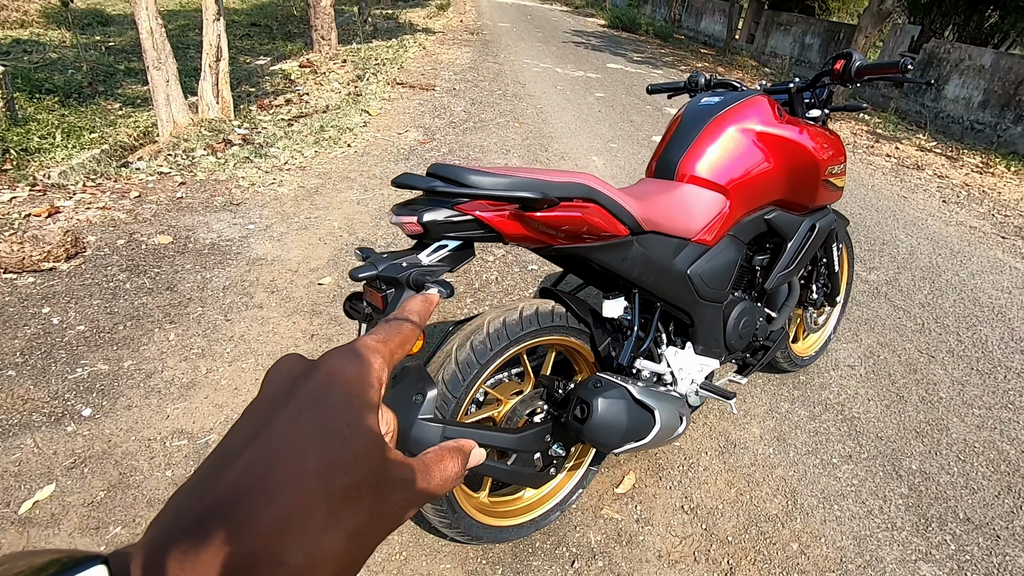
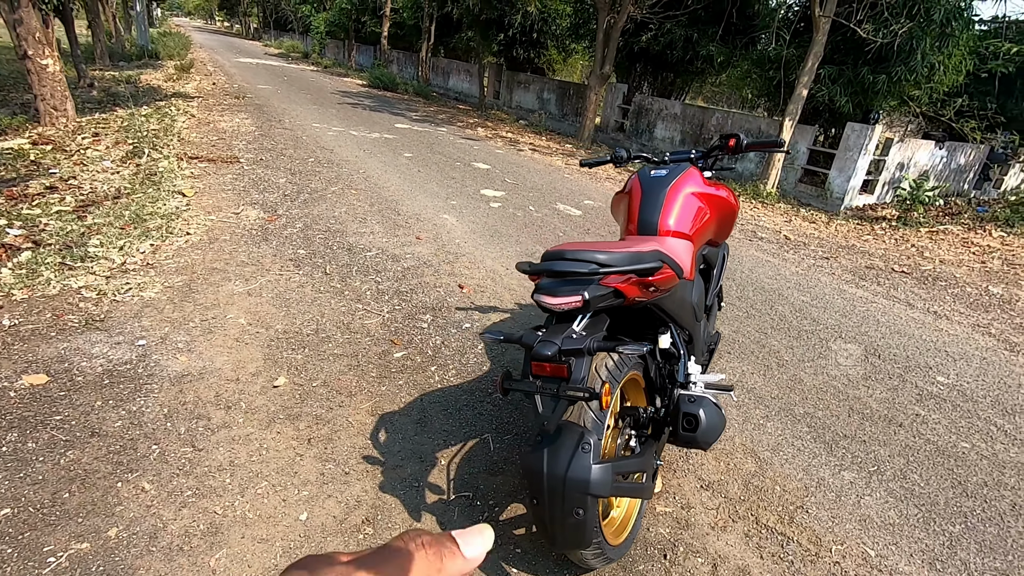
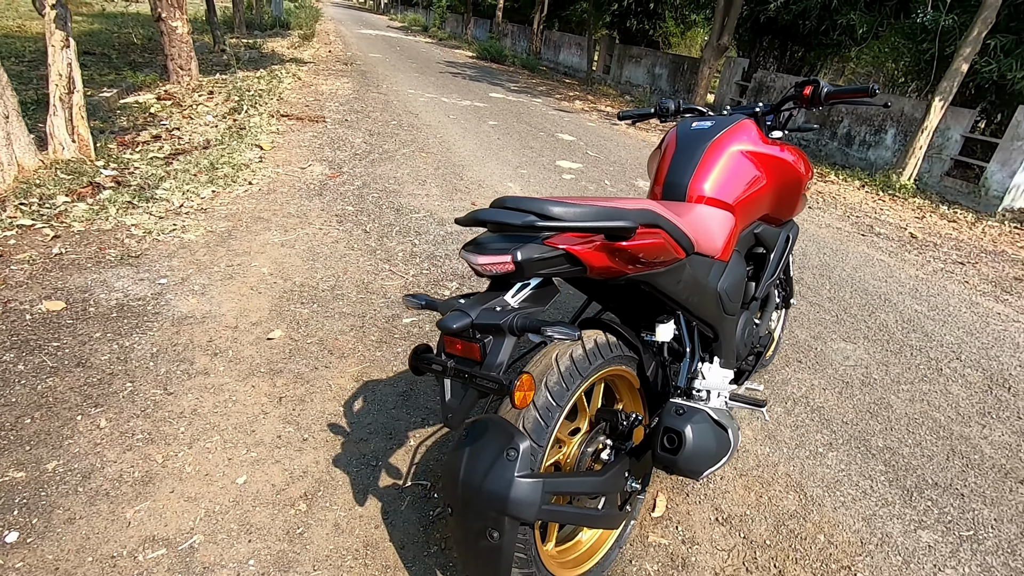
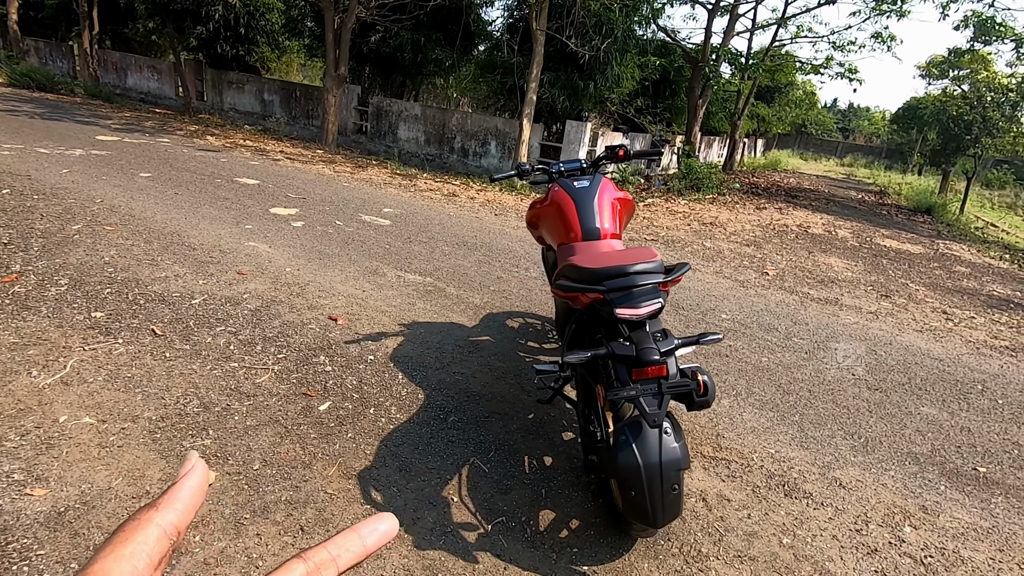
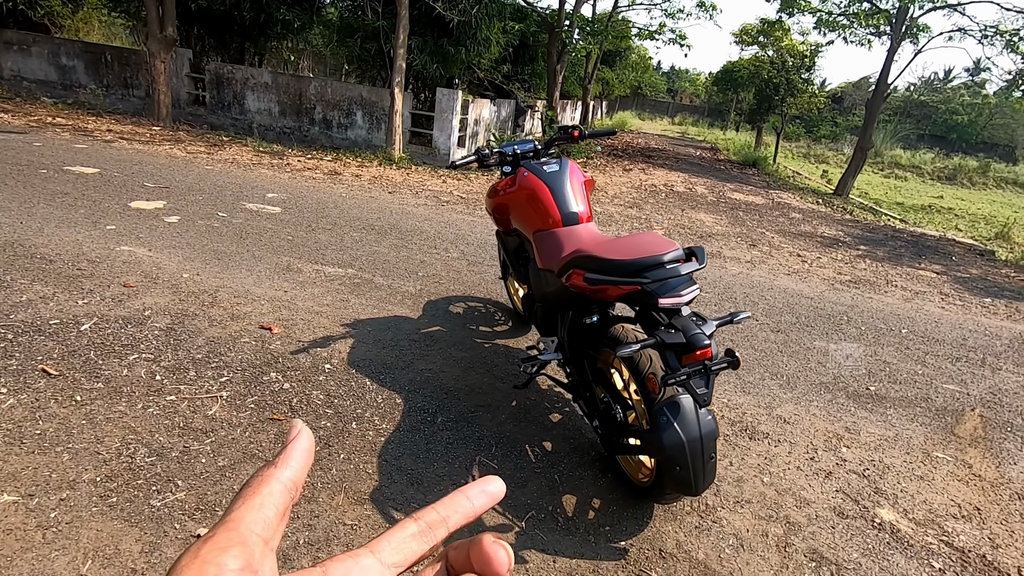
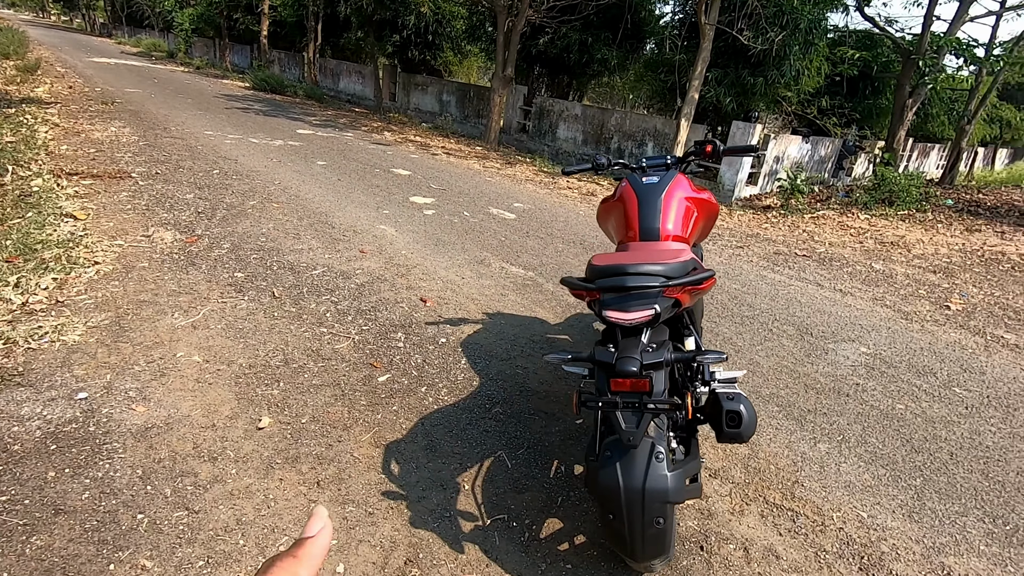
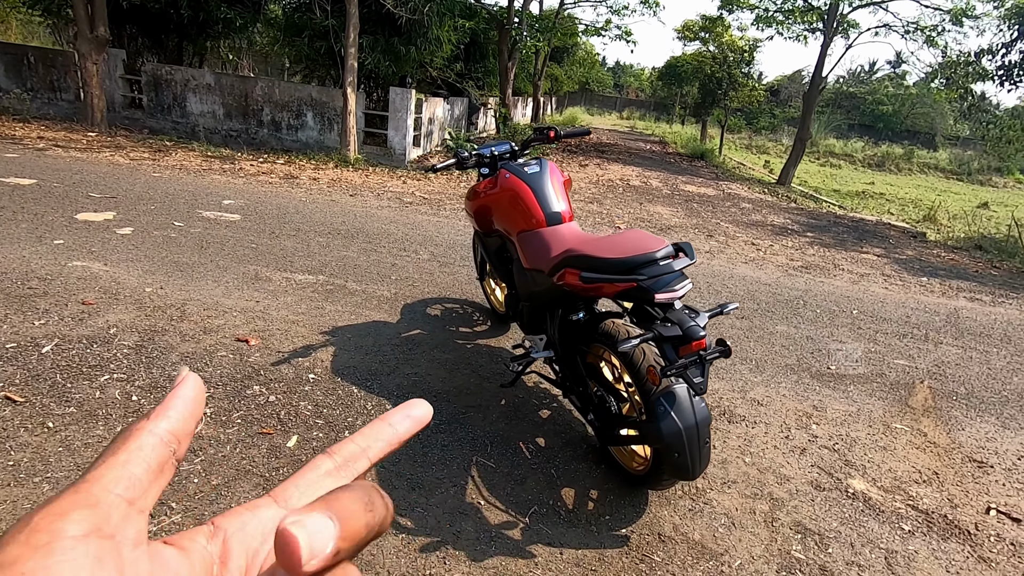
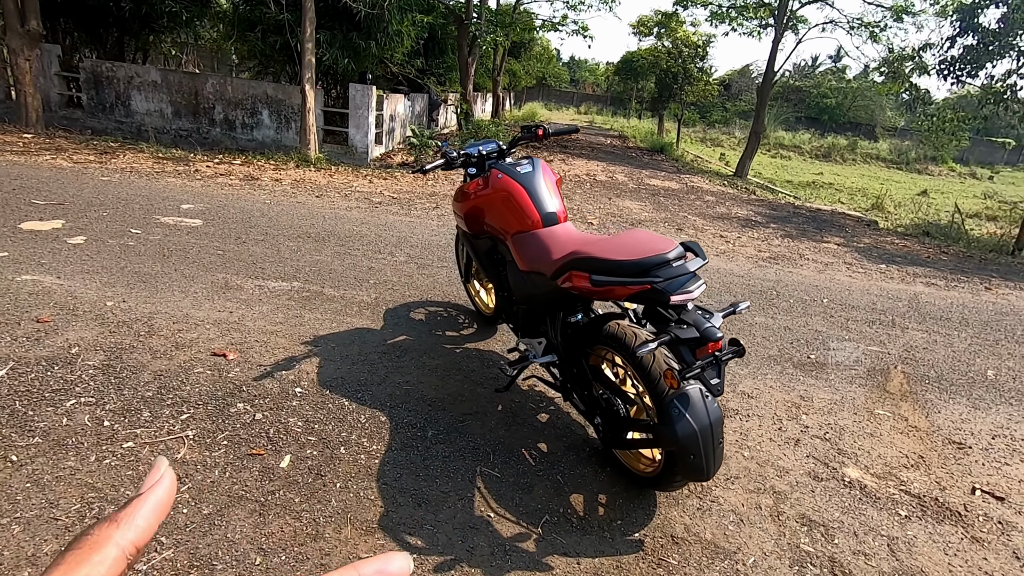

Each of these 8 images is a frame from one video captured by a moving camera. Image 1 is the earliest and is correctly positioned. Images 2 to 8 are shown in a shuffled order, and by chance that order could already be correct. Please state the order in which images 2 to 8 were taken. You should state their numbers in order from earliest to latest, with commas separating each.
3, 2, 6, 4, 5, 7, 8
